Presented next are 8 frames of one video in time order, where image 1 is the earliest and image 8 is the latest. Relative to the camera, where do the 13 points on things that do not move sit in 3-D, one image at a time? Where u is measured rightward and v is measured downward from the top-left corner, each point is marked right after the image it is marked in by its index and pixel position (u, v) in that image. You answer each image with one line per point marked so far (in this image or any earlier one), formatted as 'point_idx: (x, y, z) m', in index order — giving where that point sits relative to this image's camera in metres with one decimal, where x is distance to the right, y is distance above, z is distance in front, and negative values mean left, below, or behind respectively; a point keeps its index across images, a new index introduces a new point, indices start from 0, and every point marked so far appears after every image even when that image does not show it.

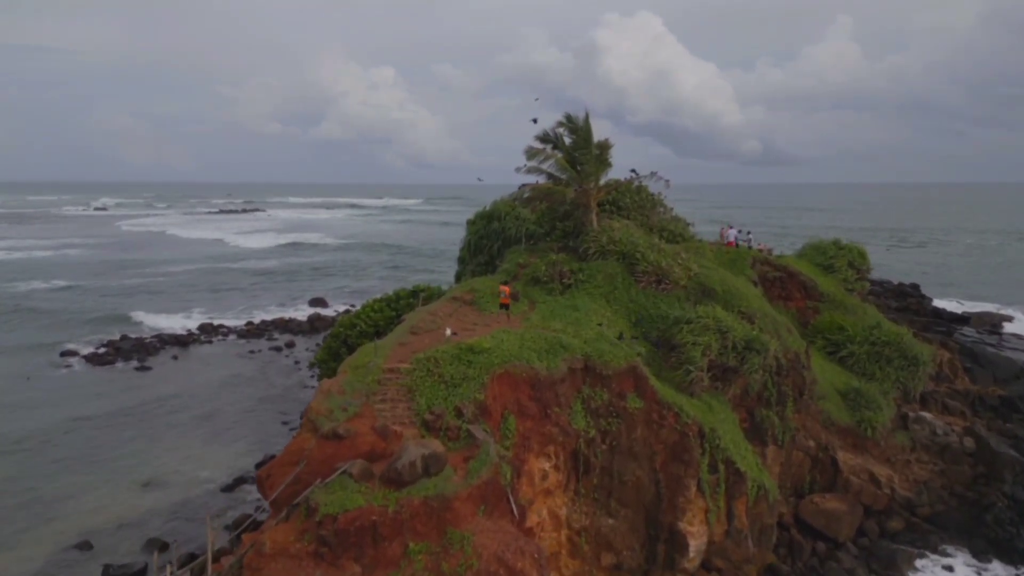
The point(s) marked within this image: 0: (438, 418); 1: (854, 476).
0: (-1.0, -1.7, +9.6) m
1: (+6.8, -3.8, +15.0) m
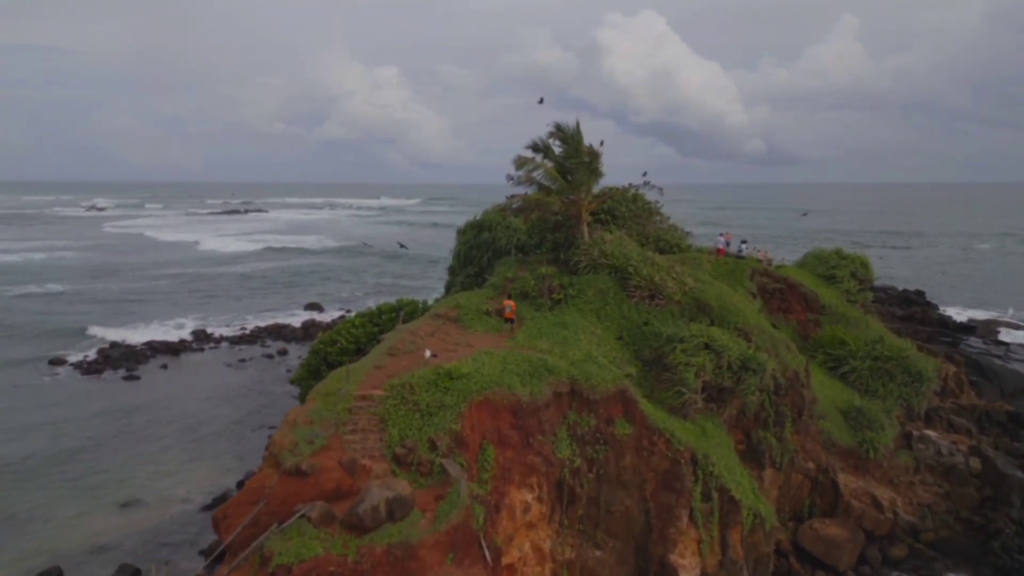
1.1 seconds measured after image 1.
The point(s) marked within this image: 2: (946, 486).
0: (-1.3, -2.0, +9.1) m
1: (+6.6, -4.1, +14.4) m
2: (+8.9, -4.1, +15.4) m
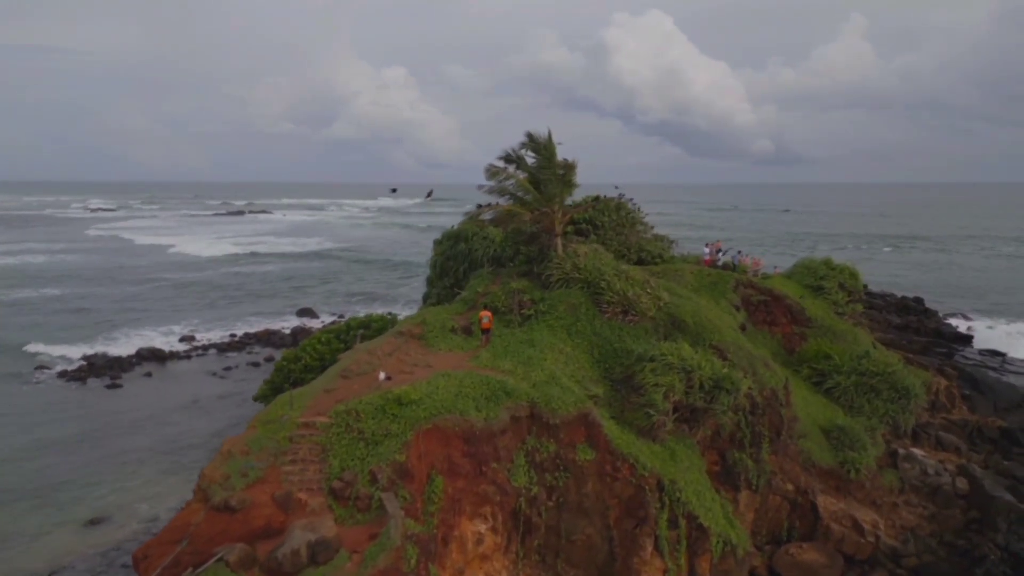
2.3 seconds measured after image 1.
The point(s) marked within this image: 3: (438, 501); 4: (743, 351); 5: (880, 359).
0: (-1.9, -2.3, +8.7) m
1: (+6.0, -4.4, +13.9) m
2: (+8.3, -4.3, +14.9) m
3: (-0.9, -2.6, +9.2) m
4: (+4.3, -1.2, +14.2) m
5: (+8.5, -1.6, +17.3) m
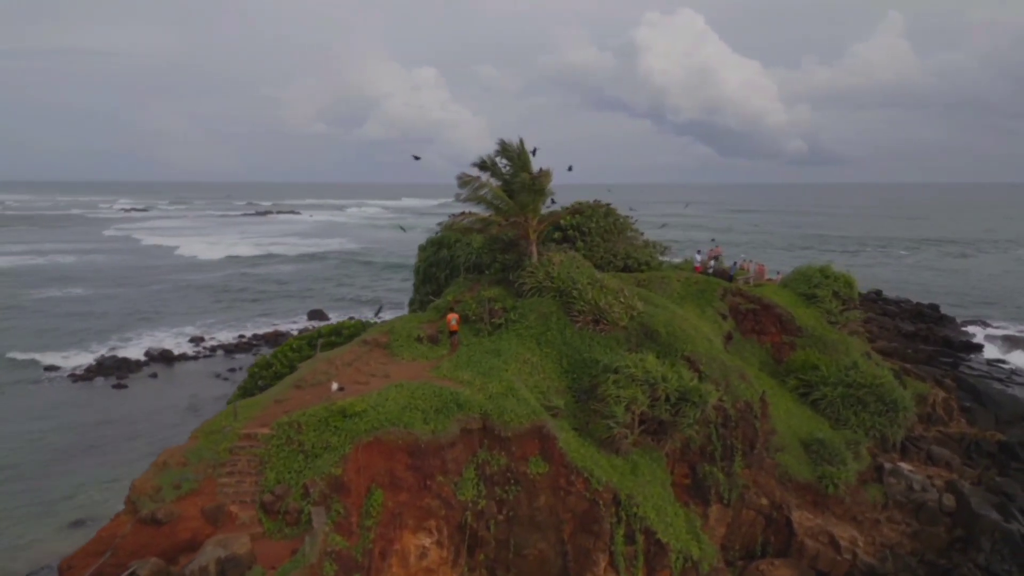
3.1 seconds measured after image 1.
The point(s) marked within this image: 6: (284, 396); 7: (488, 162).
0: (-2.7, -2.4, +8.7) m
1: (+5.4, -4.6, +13.6) m
2: (+7.7, -4.6, +14.5) m
3: (-1.7, -2.8, +9.2) m
4: (+3.8, -1.4, +13.9) m
5: (+8.0, -1.8, +16.9) m
6: (-3.2, -1.5, +10.6) m
7: (-0.5, +2.5, +14.8) m
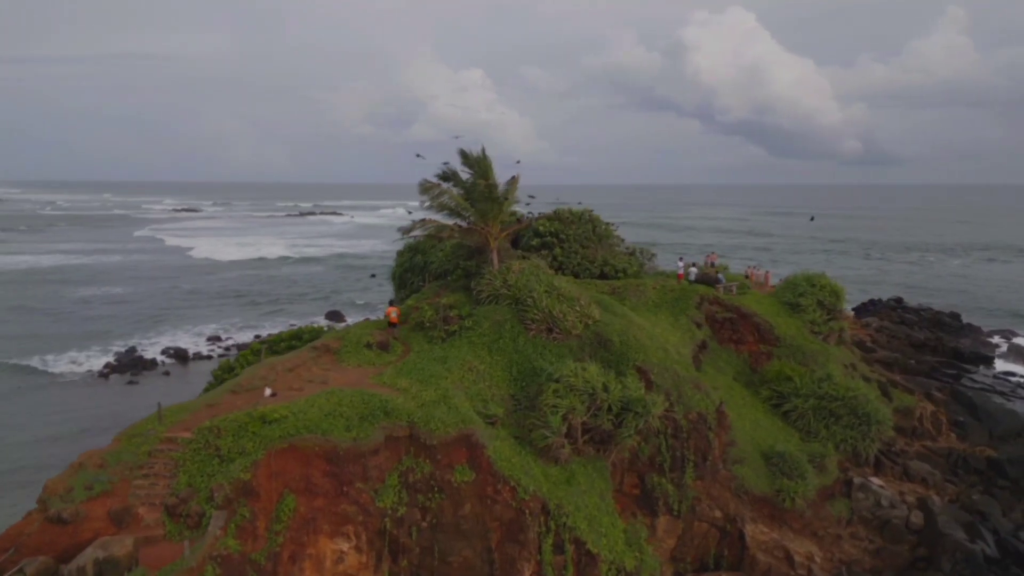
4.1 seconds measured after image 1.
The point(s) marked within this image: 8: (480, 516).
0: (-3.9, -2.6, +8.9) m
1: (+4.5, -4.7, +13.4) m
2: (+6.9, -4.8, +14.1) m
3: (-2.8, -2.9, +9.4) m
4: (+2.9, -1.5, +13.8) m
5: (+7.3, -2.1, +16.5) m
6: (-4.3, -1.6, +10.9) m
7: (-1.3, +2.3, +15.0) m
8: (-0.5, -3.3, +10.8) m
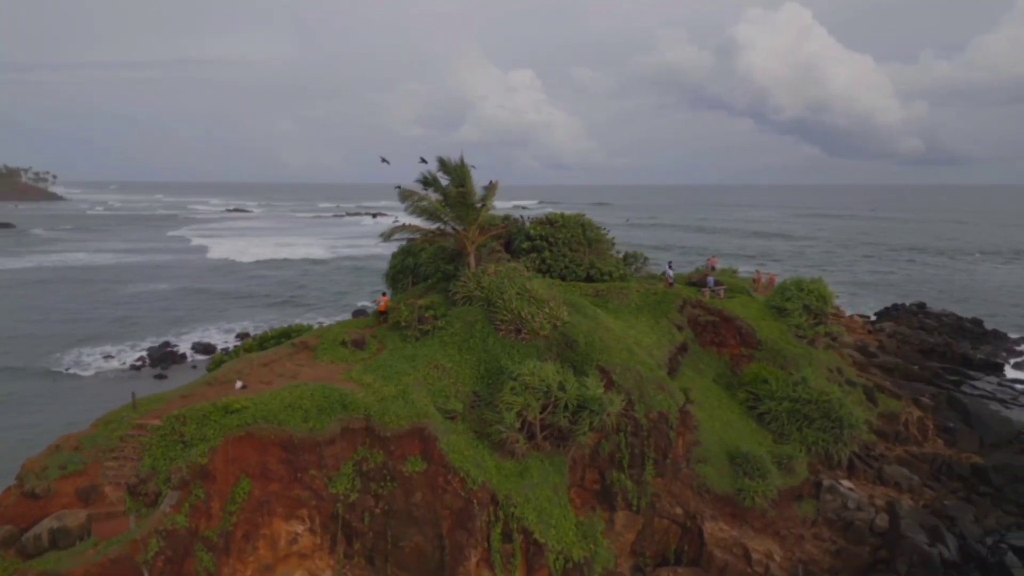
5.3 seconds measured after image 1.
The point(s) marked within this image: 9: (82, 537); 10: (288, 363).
0: (-4.8, -2.6, +9.9) m
1: (+3.8, -4.8, +13.8) m
2: (+6.3, -4.9, +14.4) m
3: (-3.7, -2.9, +10.2) m
4: (+2.3, -1.6, +14.3) m
5: (+6.9, -2.2, +16.7) m
6: (-5.0, -1.6, +11.8) m
7: (-1.7, +2.3, +15.7) m
8: (-1.3, -3.3, +11.5) m
9: (-5.5, -3.1, +9.5) m
10: (-3.9, -1.3, +13.2) m
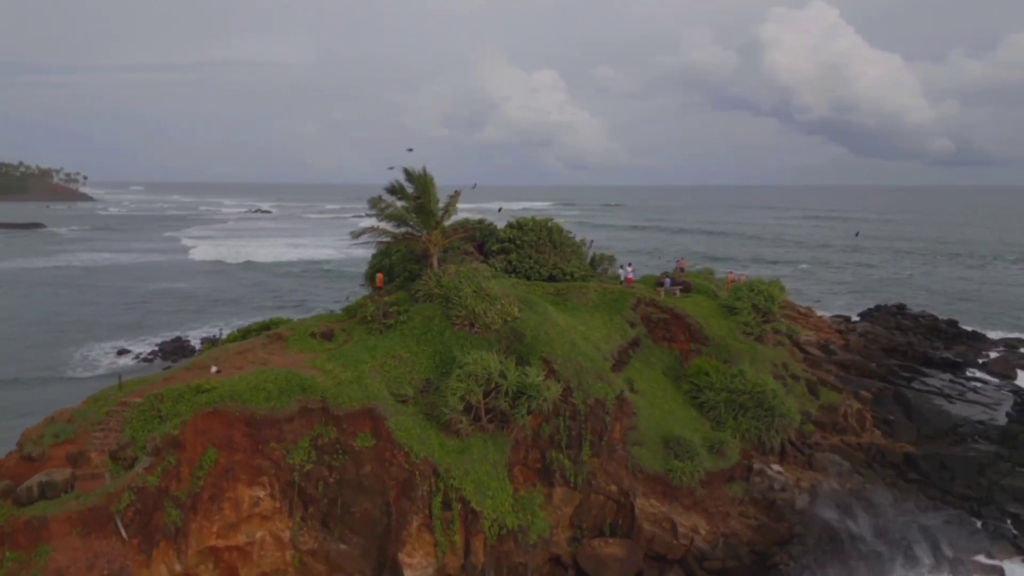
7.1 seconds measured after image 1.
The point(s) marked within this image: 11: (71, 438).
0: (-5.9, -2.5, +11.6) m
1: (+2.8, -4.8, +15.2) m
2: (+5.2, -4.9, +15.7) m
3: (-4.8, -2.9, +11.9) m
4: (+1.3, -1.6, +15.8) m
5: (+6.0, -2.2, +18.1) m
6: (-6.1, -1.6, +13.5) m
7: (-2.7, +2.3, +17.3) m
8: (-2.3, -3.3, +13.1) m
9: (-6.6, -3.0, +11.2) m
10: (-4.9, -1.3, +14.8) m
11: (-6.8, -2.3, +11.7) m
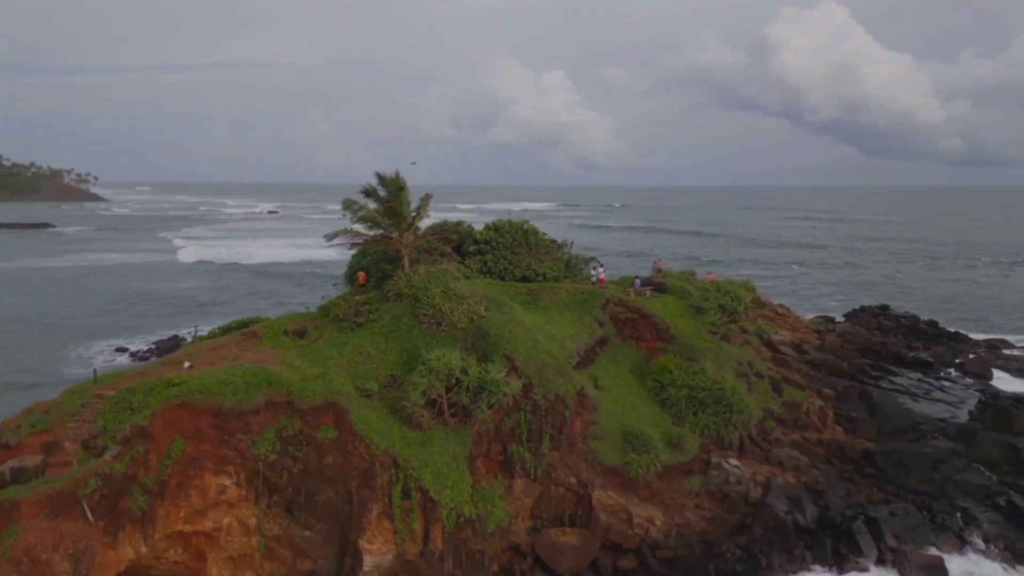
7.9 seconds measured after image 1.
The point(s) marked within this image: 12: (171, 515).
0: (-6.8, -2.5, +12.3) m
1: (+2.0, -4.8, +15.8) m
2: (+4.5, -4.9, +16.3) m
3: (-5.6, -2.8, +12.6) m
4: (+0.5, -1.6, +16.4) m
5: (+5.2, -2.2, +18.7) m
6: (-6.9, -1.6, +14.3) m
7: (-3.4, +2.4, +18.0) m
8: (-3.2, -3.3, +13.8) m
9: (-7.5, -3.0, +12.0) m
10: (-5.7, -1.3, +15.6) m
11: (-7.7, -2.3, +12.4) m
12: (-5.7, -3.8, +12.7) m
